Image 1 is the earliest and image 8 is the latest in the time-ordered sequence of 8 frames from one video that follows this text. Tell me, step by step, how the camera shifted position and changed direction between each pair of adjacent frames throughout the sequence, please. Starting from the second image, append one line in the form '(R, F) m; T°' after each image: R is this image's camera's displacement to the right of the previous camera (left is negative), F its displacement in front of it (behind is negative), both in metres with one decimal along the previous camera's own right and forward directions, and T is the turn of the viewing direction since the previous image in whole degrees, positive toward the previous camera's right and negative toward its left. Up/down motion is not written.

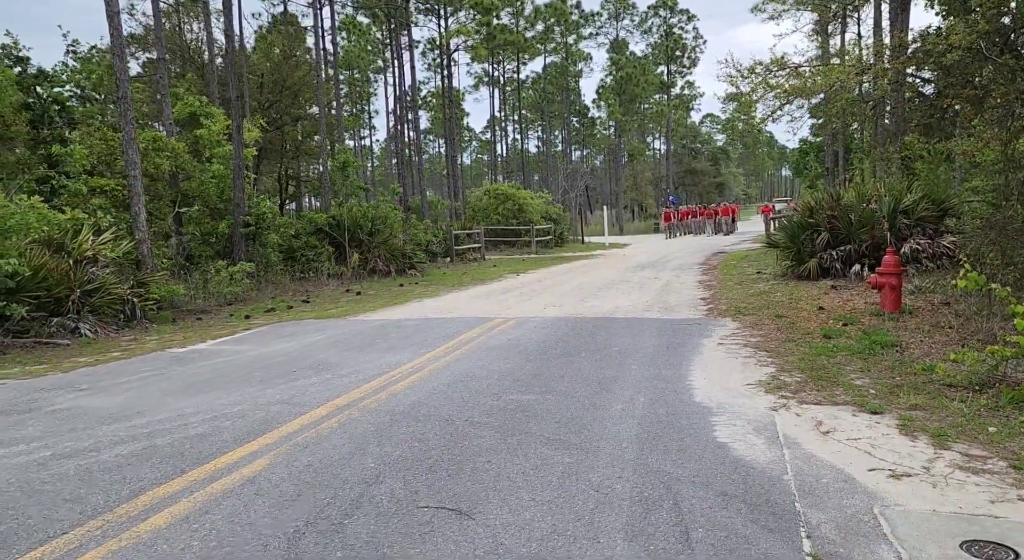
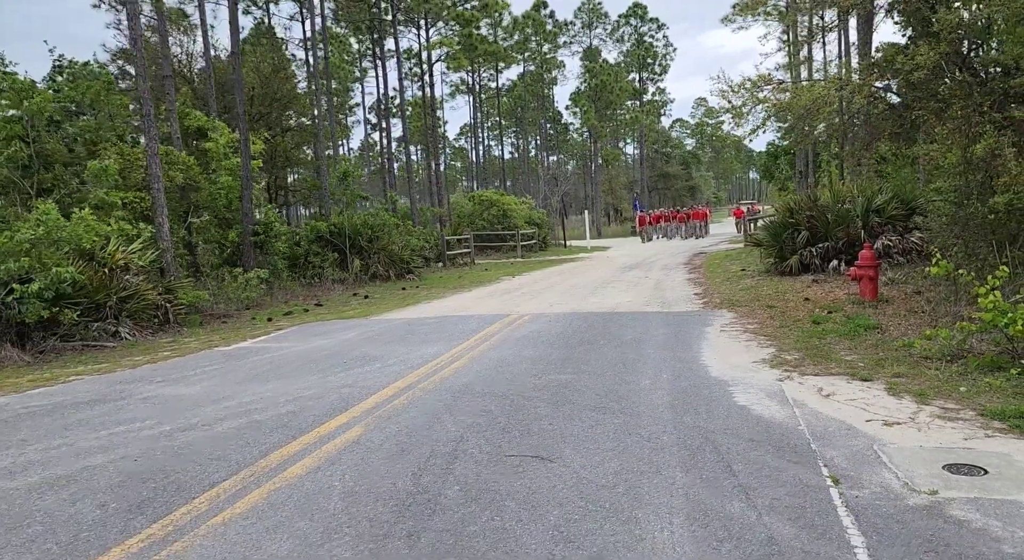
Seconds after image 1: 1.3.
(-0.6, -0.8) m; +2°
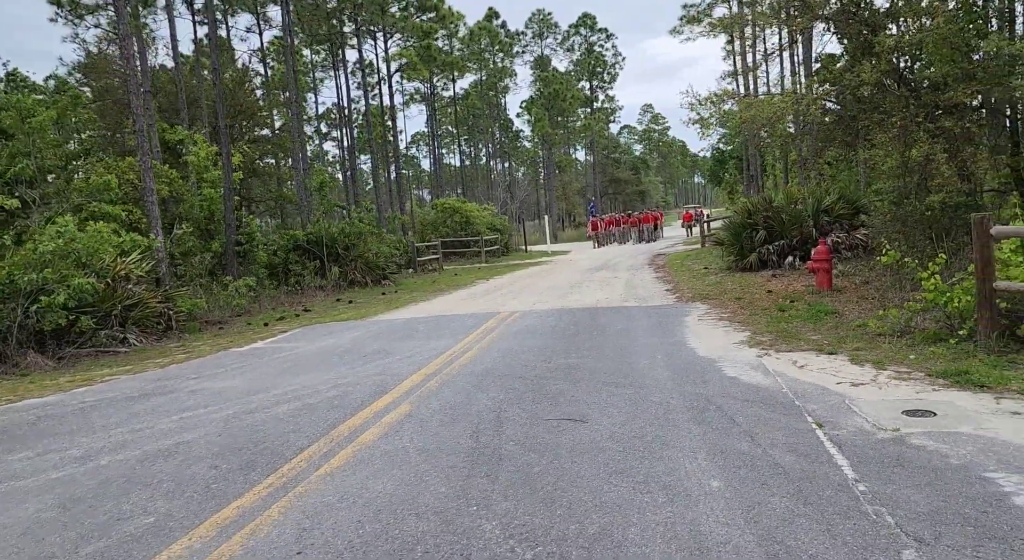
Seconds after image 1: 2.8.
(-0.6, -0.7) m; +4°
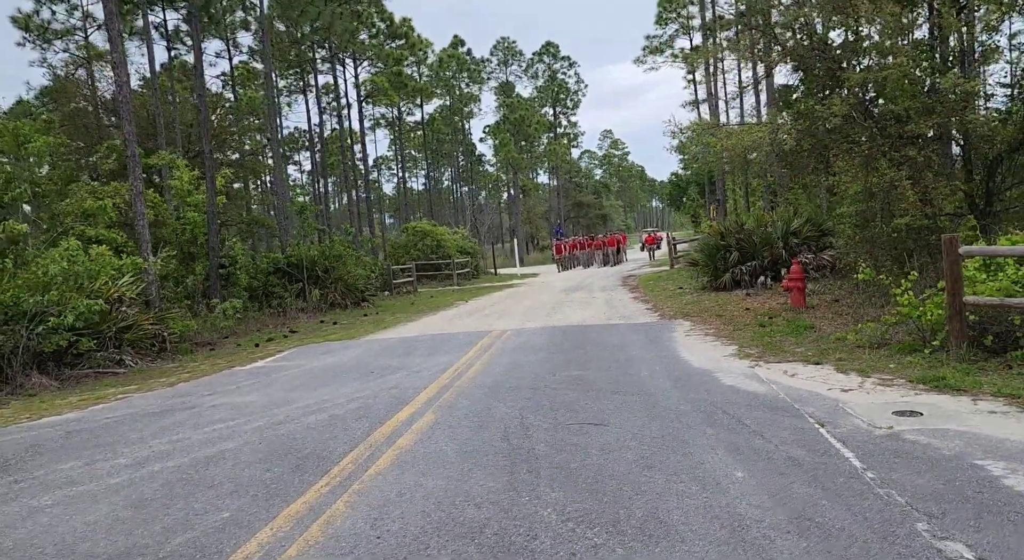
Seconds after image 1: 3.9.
(-0.5, -0.3) m; +3°
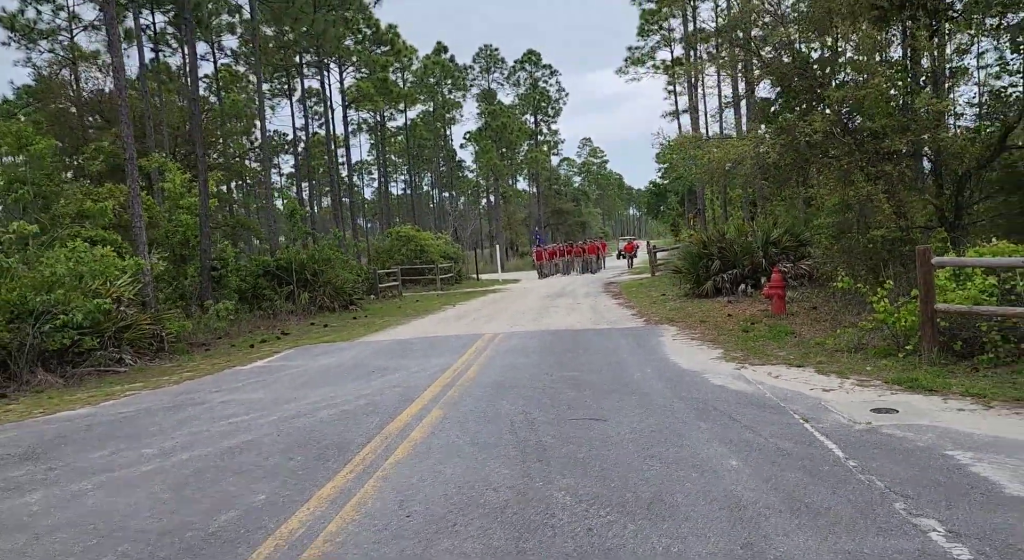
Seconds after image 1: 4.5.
(-0.3, -0.3) m; +2°
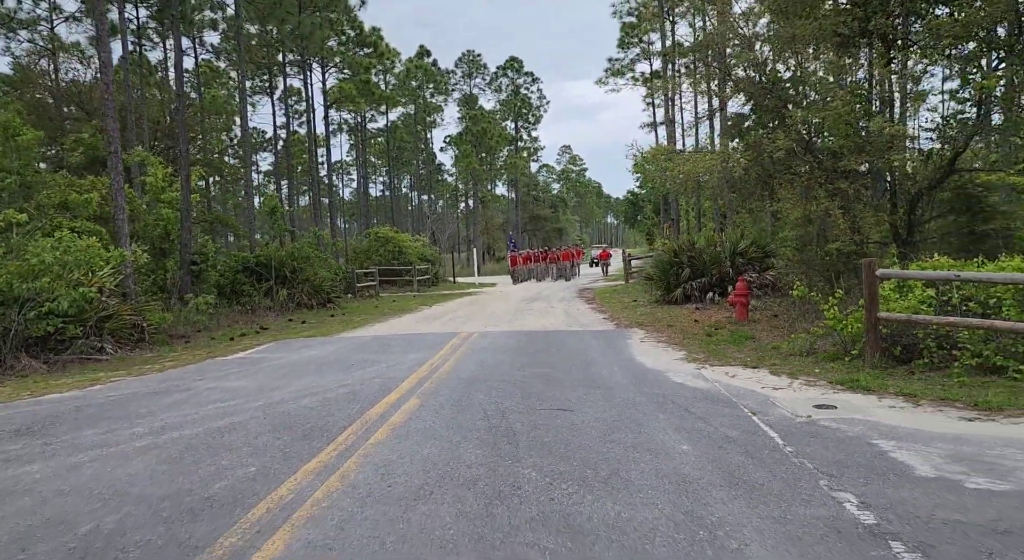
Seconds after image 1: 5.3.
(0.0, -0.4) m; +2°
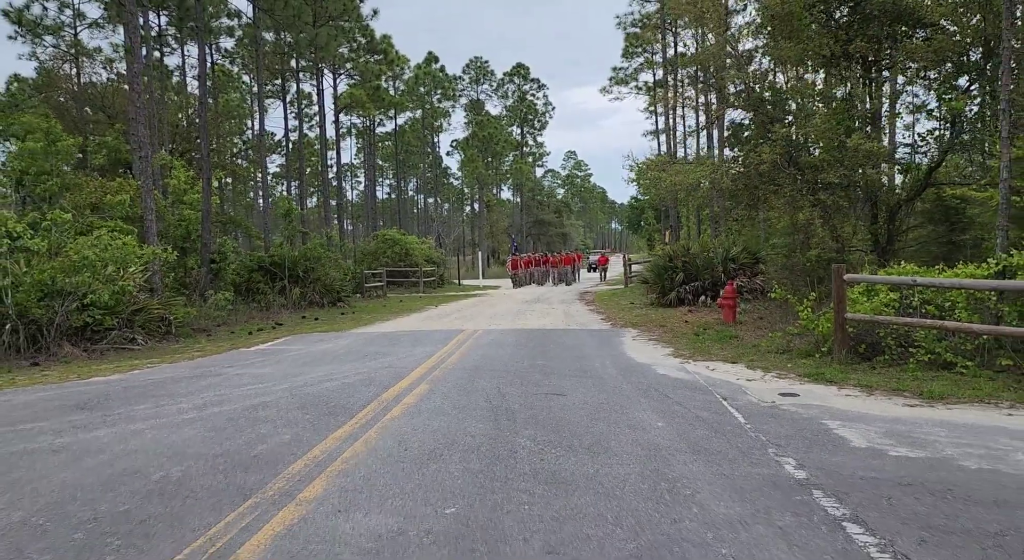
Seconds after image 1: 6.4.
(0.0, -0.8) m; 0°
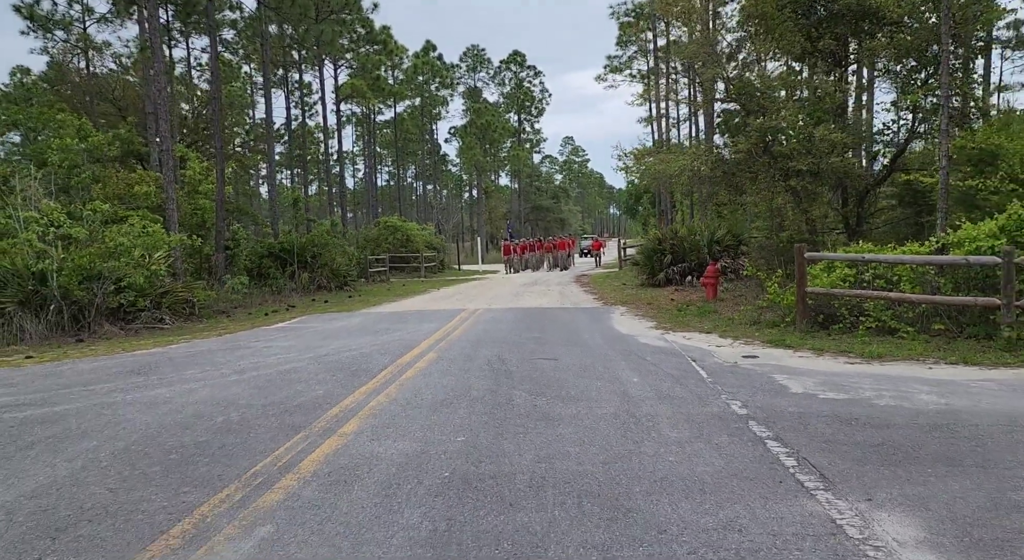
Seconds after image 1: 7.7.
(0.0, -1.0) m; 0°
